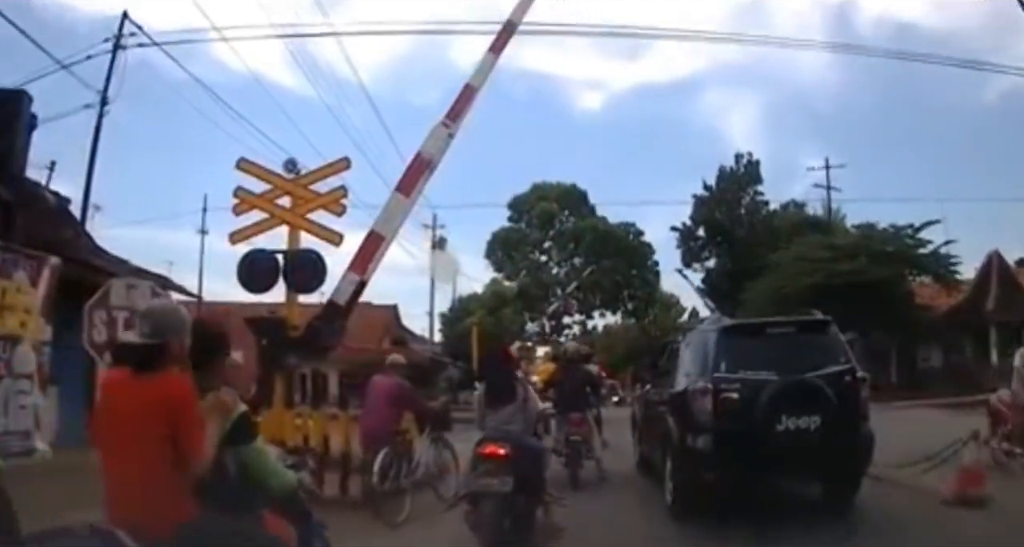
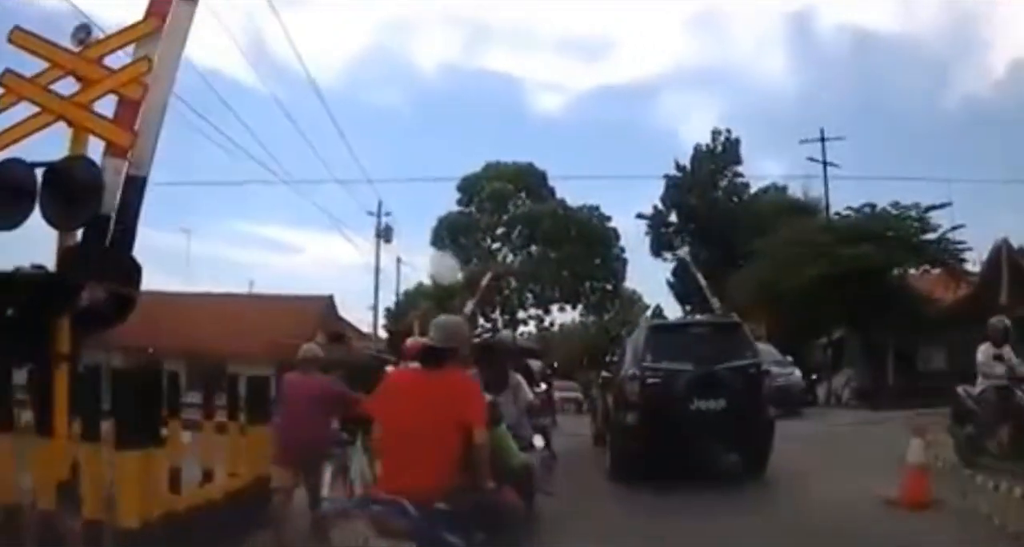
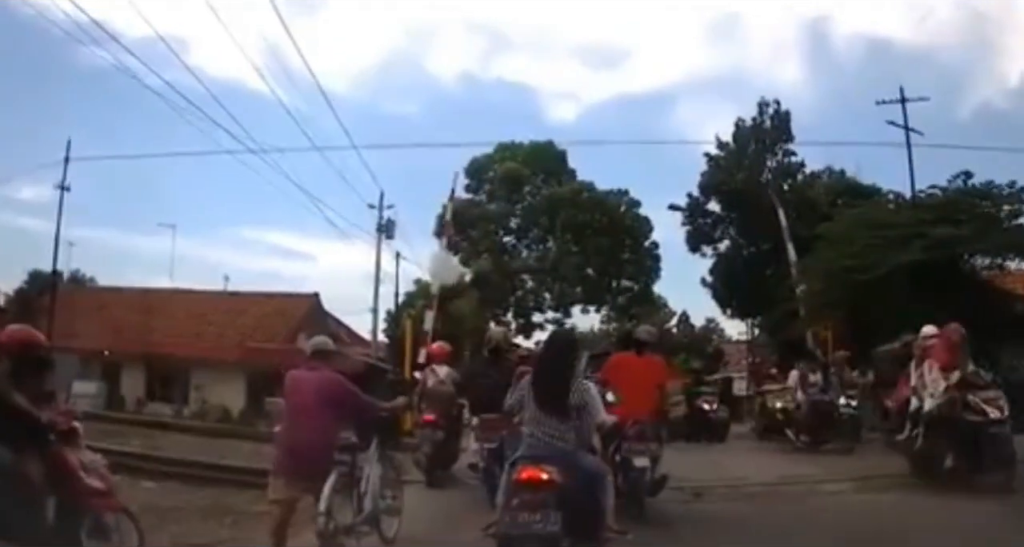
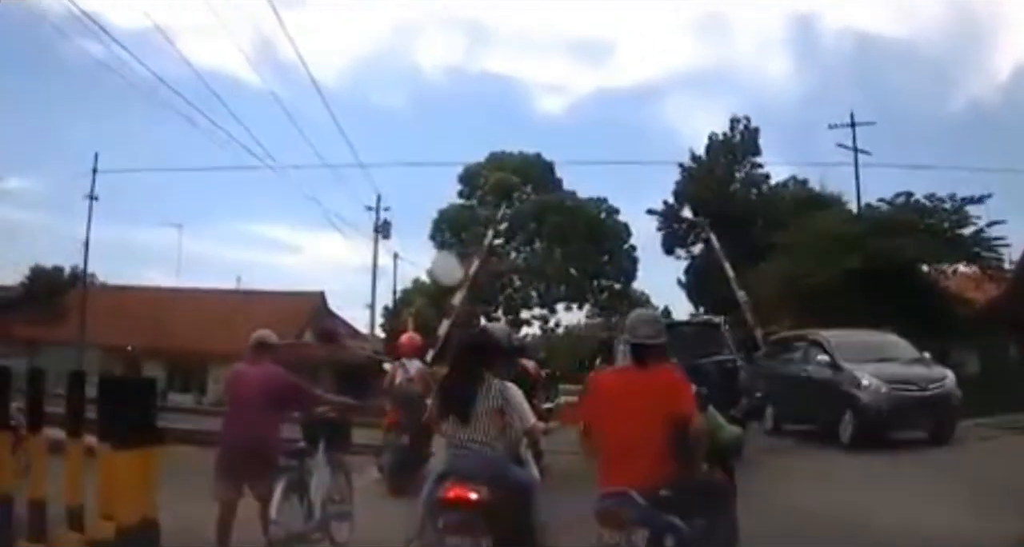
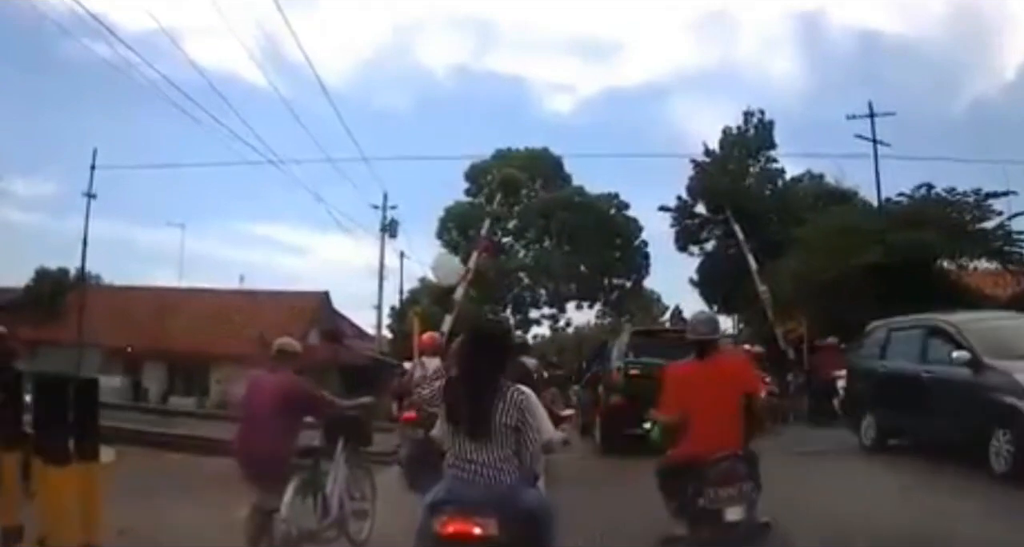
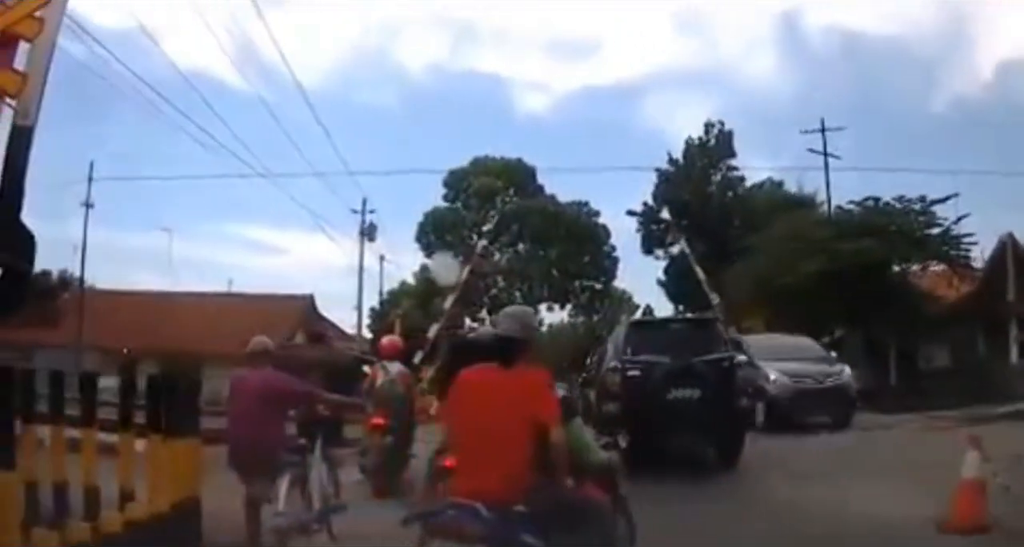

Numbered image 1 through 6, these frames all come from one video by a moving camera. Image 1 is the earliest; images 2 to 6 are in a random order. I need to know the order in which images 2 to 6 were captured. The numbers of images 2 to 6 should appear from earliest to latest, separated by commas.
2, 6, 4, 5, 3
